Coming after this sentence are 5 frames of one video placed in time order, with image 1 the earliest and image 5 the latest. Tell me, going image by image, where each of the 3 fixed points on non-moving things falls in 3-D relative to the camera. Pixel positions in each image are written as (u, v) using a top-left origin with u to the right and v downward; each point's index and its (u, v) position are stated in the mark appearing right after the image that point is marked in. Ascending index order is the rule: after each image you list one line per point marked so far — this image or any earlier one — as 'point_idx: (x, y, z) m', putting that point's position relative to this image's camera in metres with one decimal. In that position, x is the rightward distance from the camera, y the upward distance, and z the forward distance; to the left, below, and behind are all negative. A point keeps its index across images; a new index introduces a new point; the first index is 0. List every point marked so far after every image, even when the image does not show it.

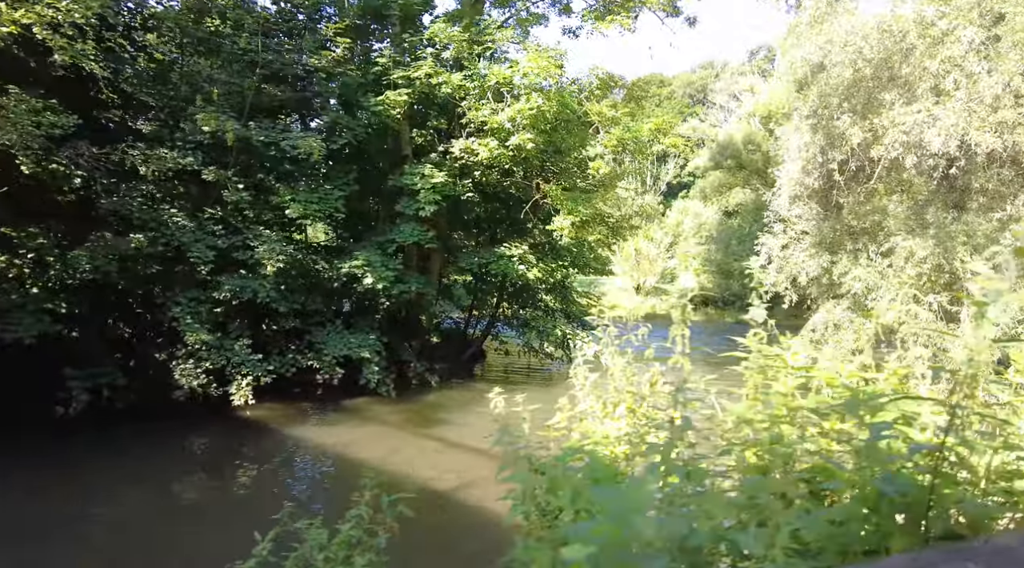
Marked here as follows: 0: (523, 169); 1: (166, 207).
0: (+0.3, +2.1, +14.0) m
1: (-4.7, +1.0, +10.9) m
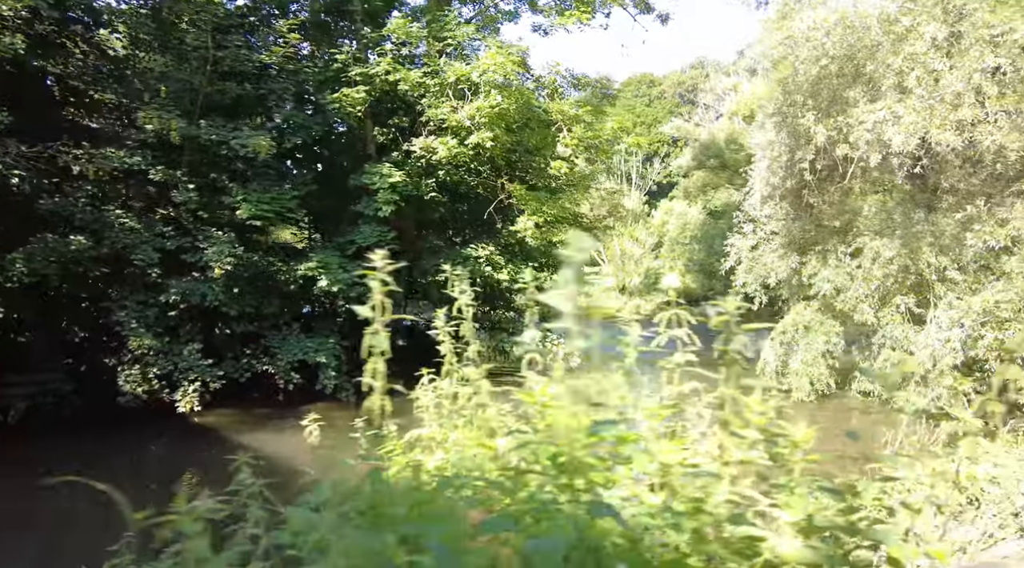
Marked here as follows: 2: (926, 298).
0: (-0.3, +2.1, +13.8) m
1: (-5.3, +1.0, +10.6) m
2: (+5.9, -0.2, +11.6) m
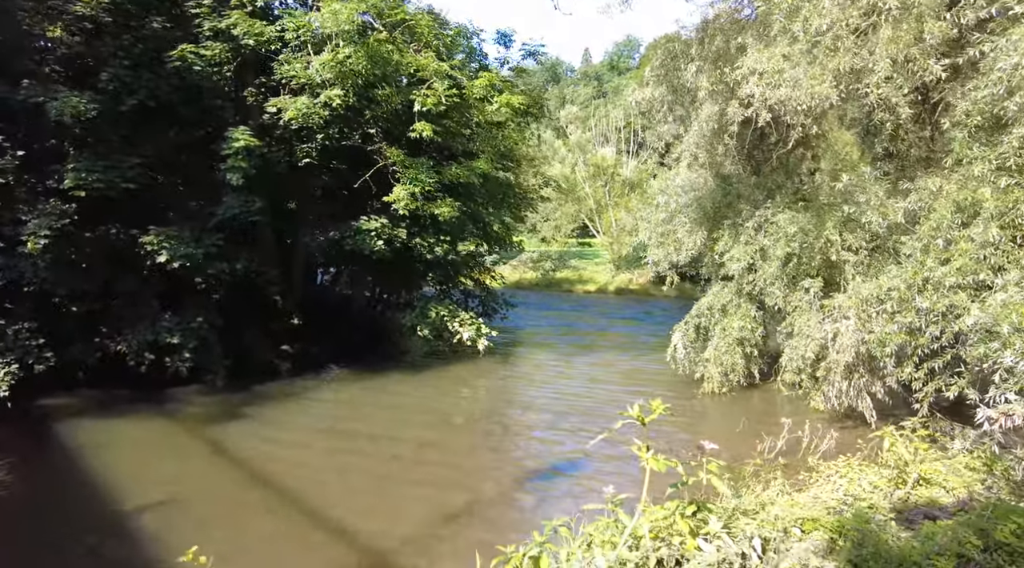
0: (-2.1, +2.4, +12.4) m
1: (-7.2, +1.3, +9.6) m
2: (+4.0, 0.0, +10.0) m
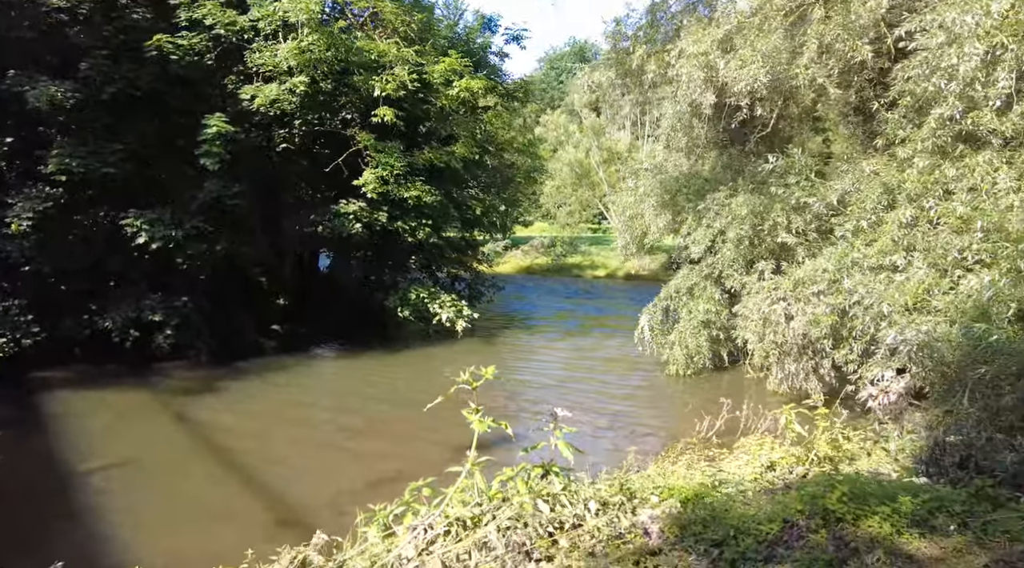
0: (-2.6, +2.7, +12.8) m
1: (-7.8, +1.6, +10.2) m
2: (+3.4, +0.2, +10.1) m
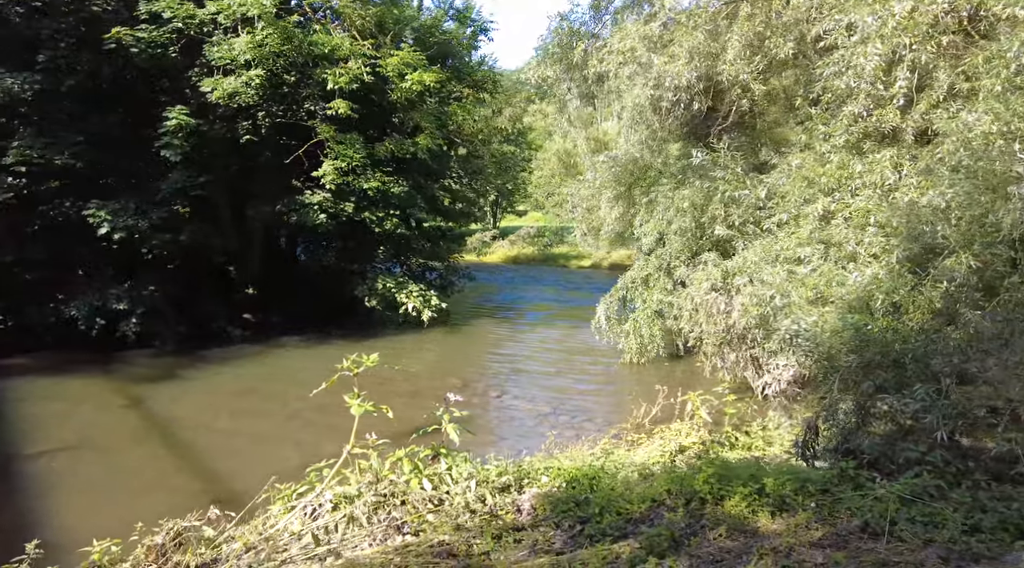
0: (-3.2, +2.9, +13.0) m
1: (-8.5, +1.7, +10.5) m
2: (+2.8, +0.4, +10.3) m
